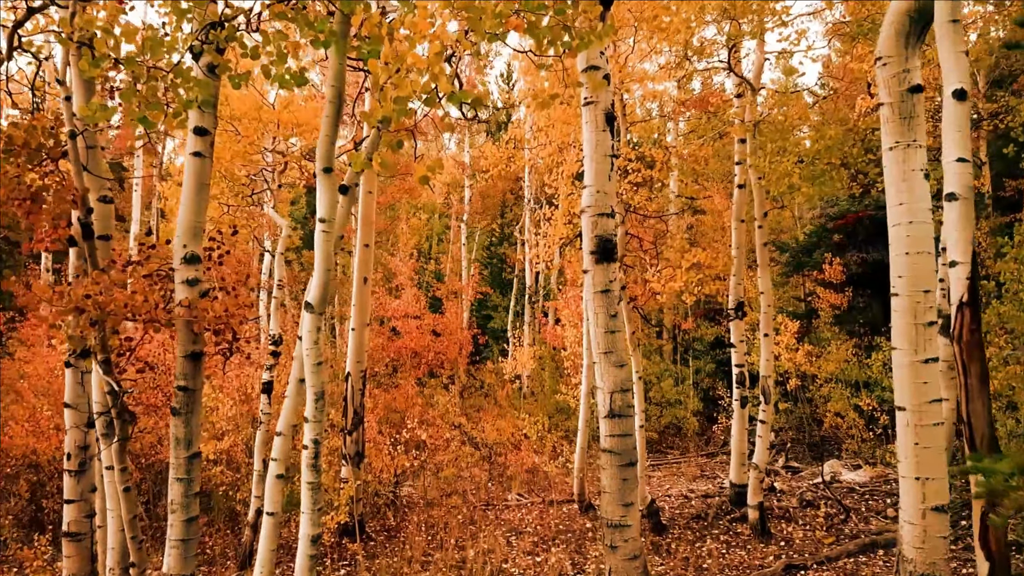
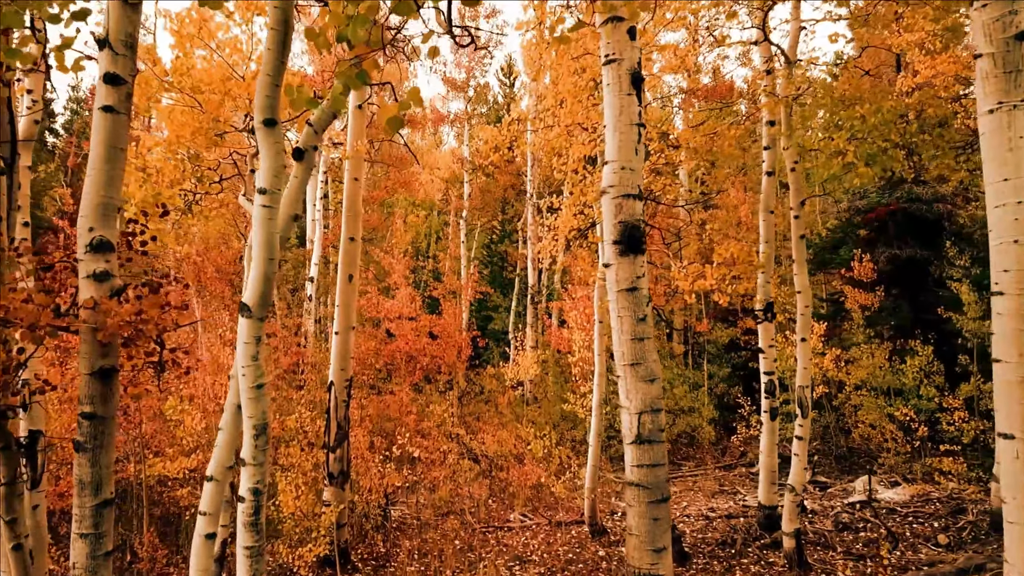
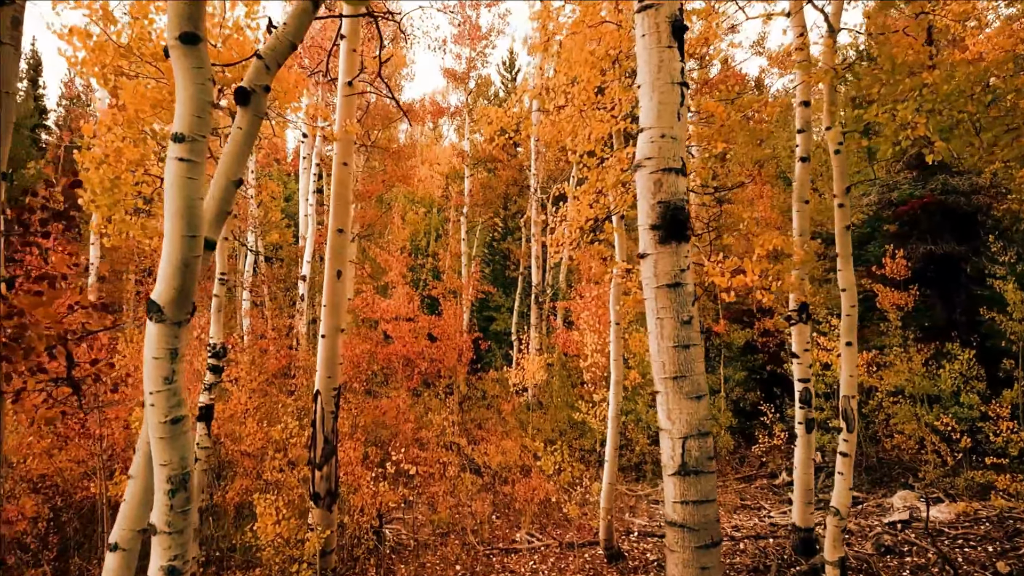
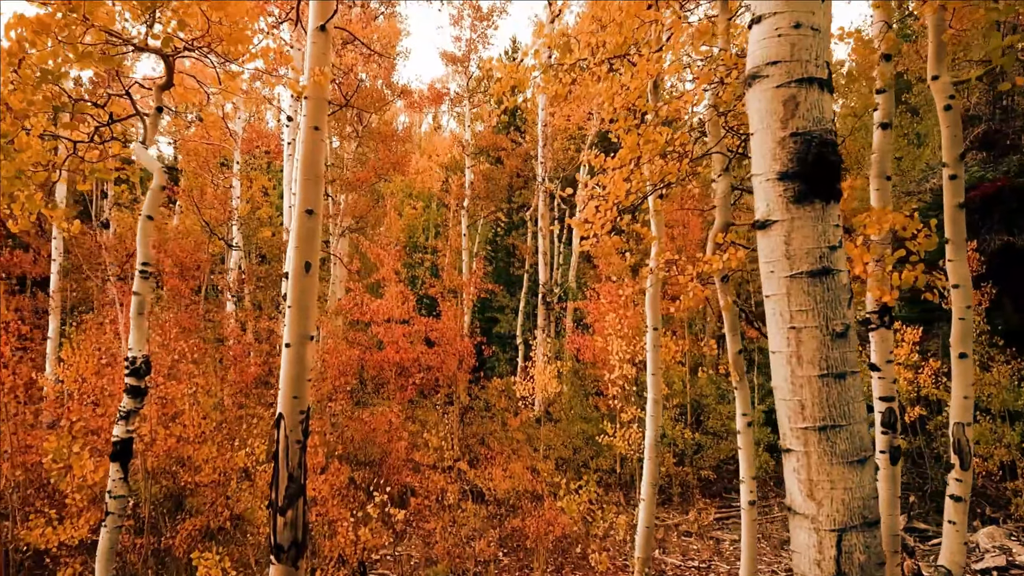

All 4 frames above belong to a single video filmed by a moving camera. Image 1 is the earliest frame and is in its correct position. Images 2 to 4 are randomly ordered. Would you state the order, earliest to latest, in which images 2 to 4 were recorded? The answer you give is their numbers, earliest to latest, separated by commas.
2, 3, 4
